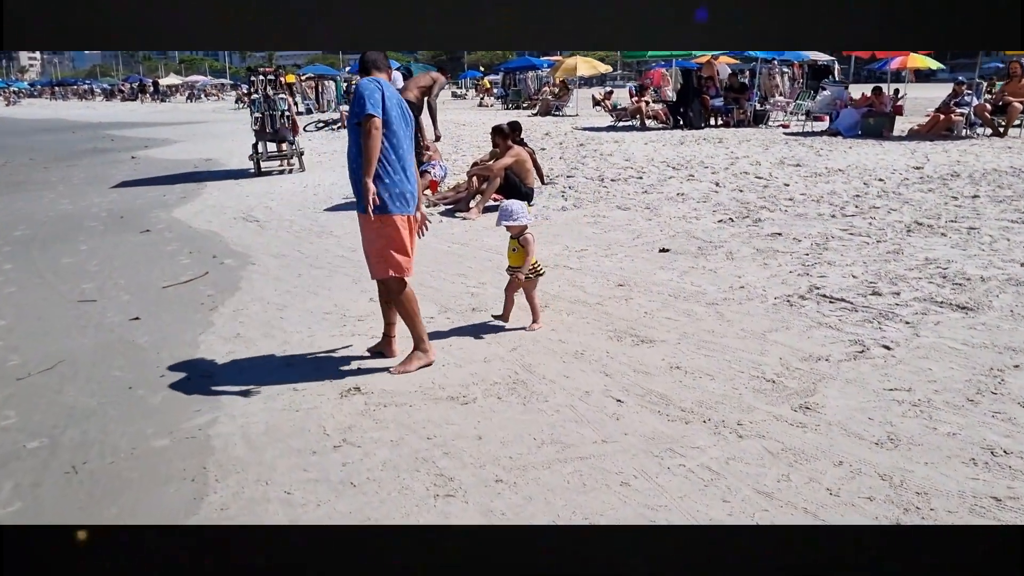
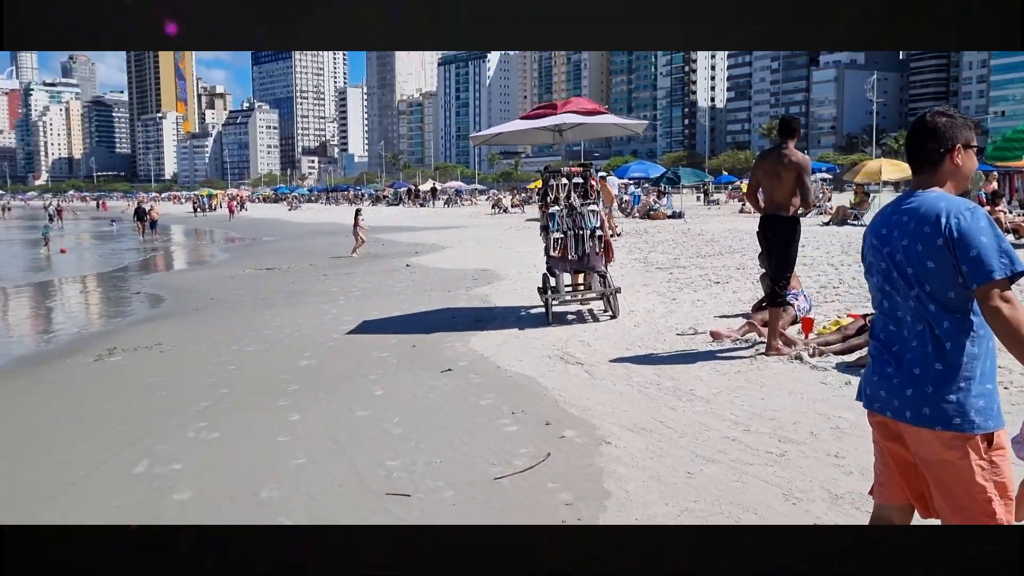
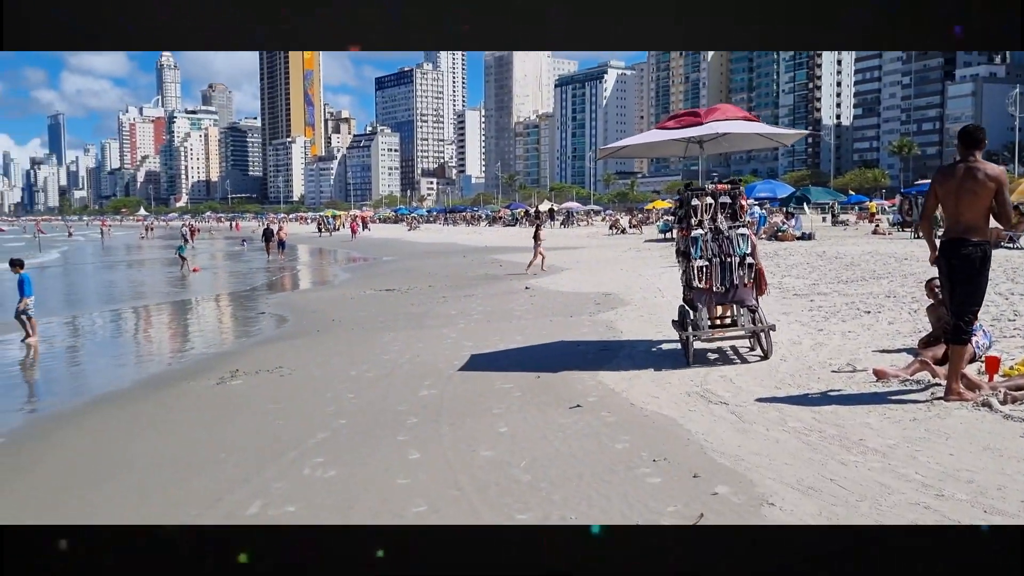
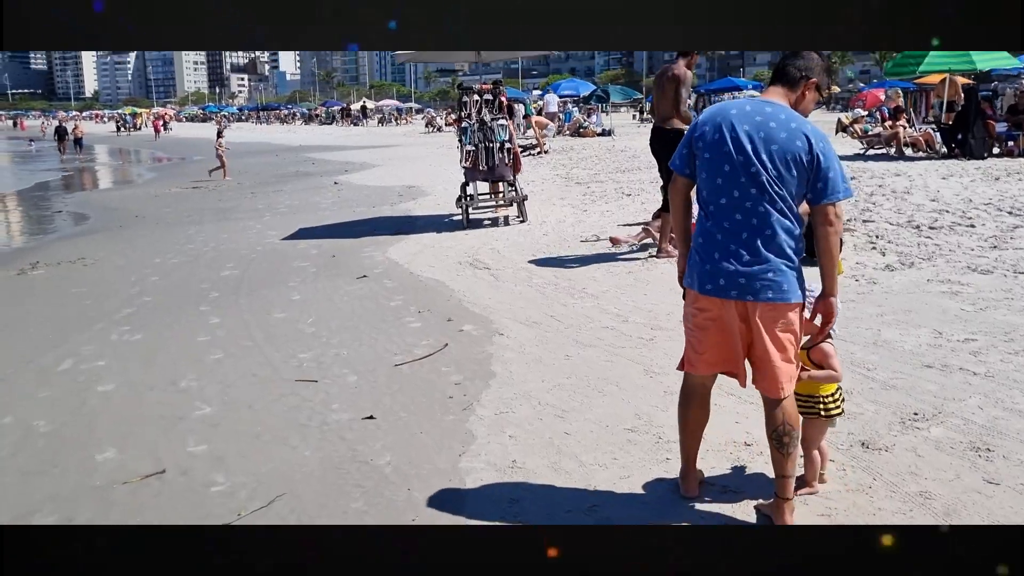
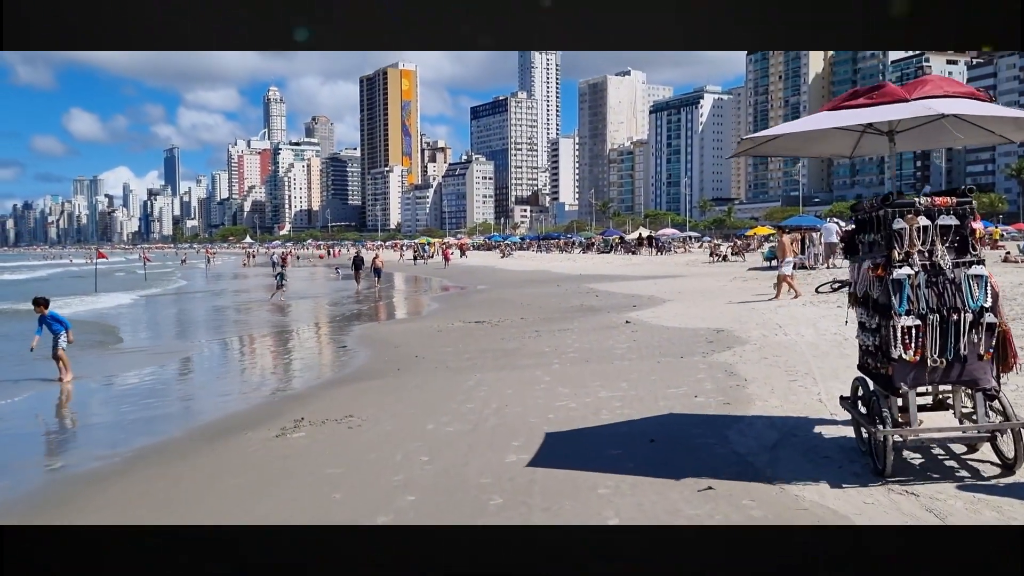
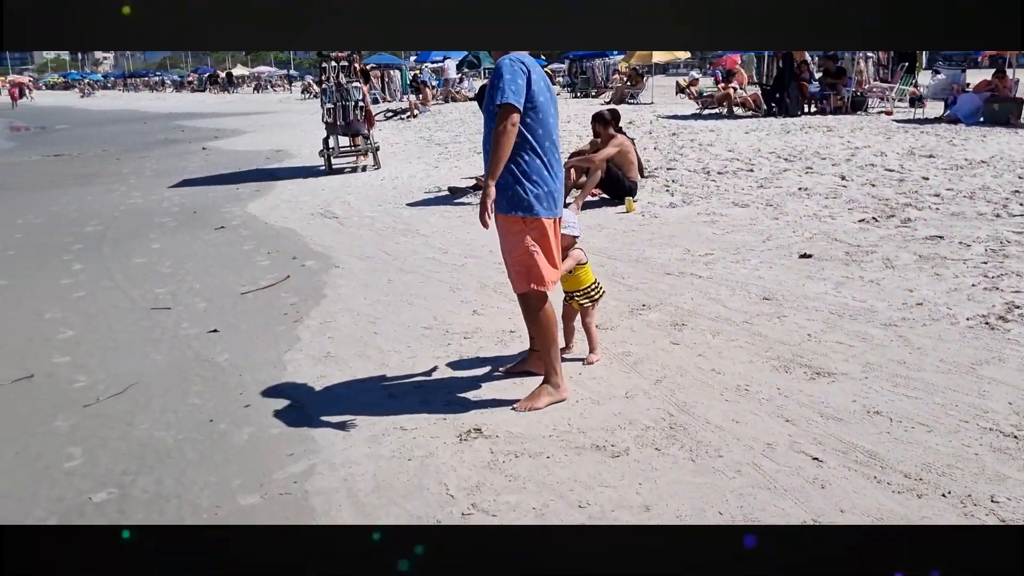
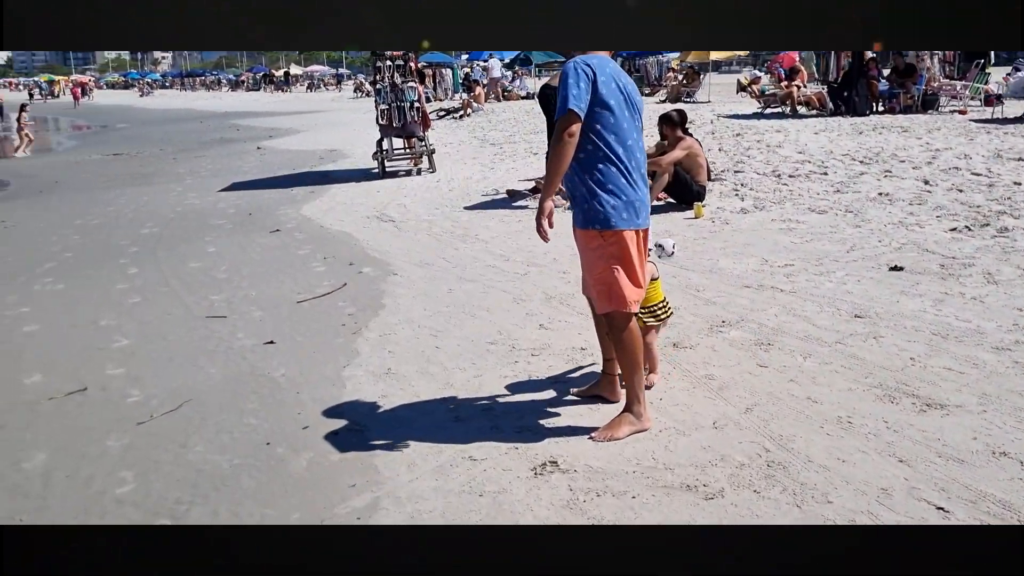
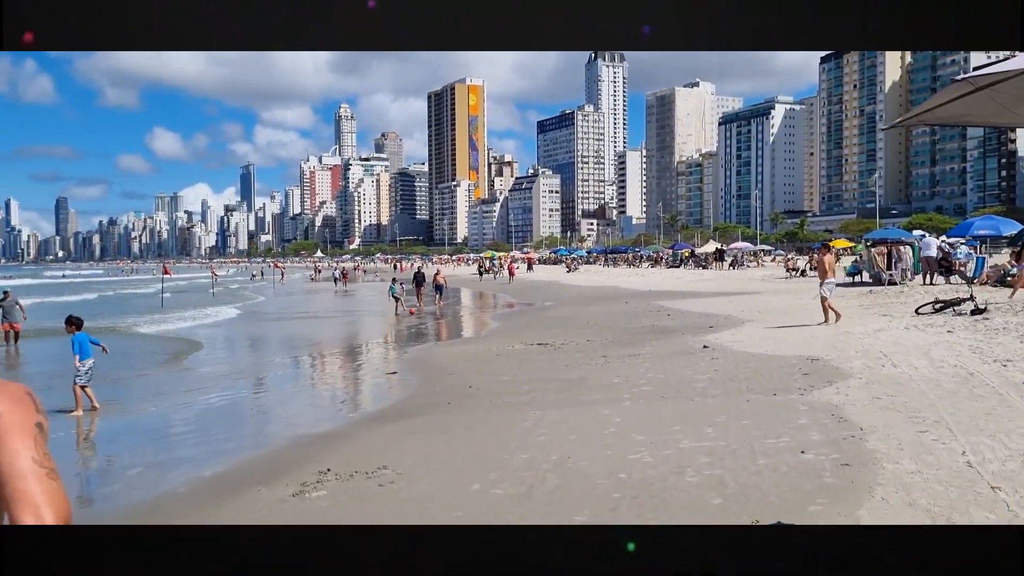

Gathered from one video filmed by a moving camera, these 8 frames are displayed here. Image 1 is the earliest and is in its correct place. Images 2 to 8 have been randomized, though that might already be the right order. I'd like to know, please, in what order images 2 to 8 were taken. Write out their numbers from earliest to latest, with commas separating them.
6, 7, 4, 2, 3, 5, 8
